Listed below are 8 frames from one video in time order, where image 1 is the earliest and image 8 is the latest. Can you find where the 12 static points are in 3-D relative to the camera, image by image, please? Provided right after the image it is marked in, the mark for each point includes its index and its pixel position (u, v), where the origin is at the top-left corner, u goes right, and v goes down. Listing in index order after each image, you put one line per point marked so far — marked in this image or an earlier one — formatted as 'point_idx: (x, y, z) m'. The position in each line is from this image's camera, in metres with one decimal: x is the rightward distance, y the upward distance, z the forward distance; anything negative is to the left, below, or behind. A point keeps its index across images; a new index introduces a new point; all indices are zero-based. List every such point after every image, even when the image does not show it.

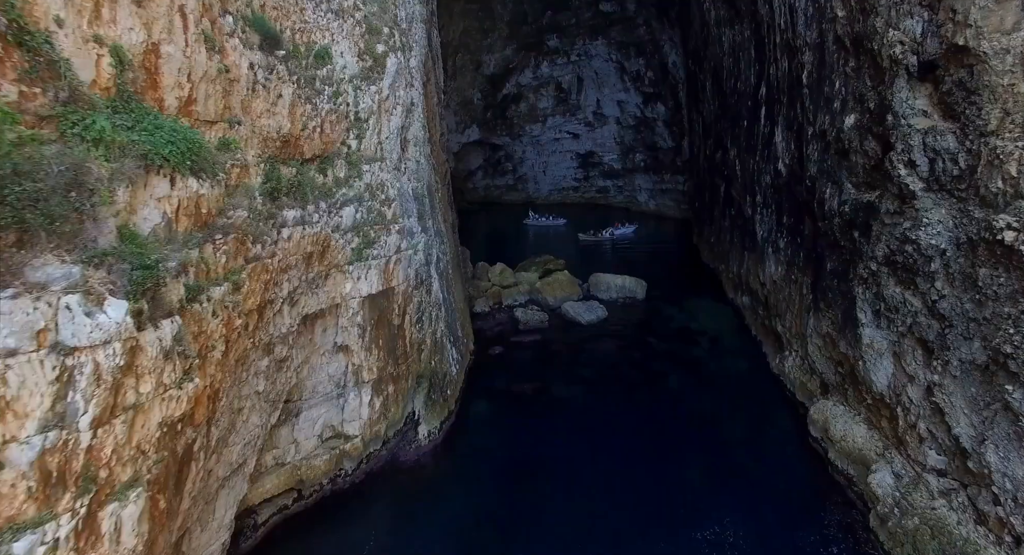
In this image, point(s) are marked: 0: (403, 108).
0: (-1.8, +2.9, +9.4) m
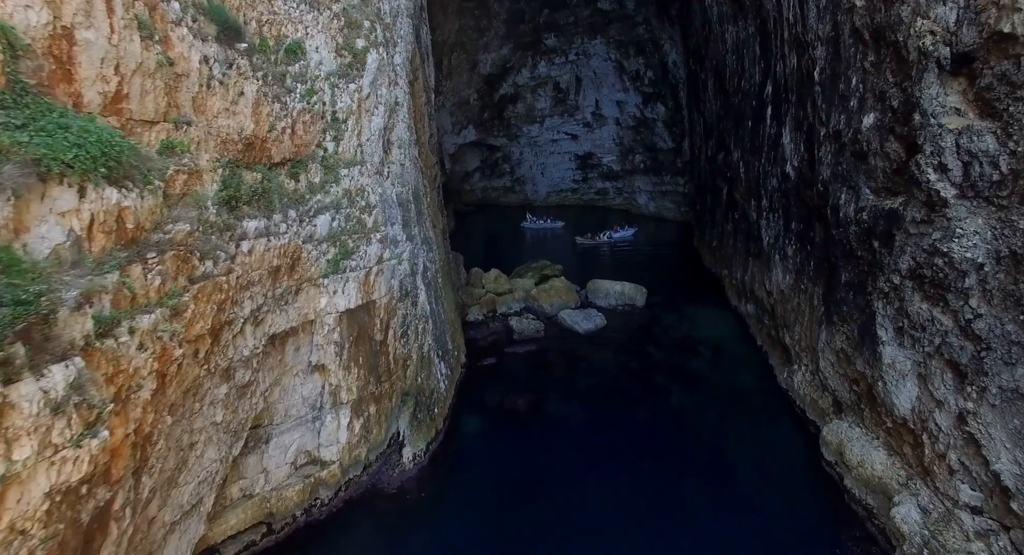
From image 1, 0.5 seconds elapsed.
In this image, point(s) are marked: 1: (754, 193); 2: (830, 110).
0: (-2.0, +2.7, +8.8) m
1: (+6.0, +2.1, +13.7) m
2: (+4.6, +2.4, +8.0) m
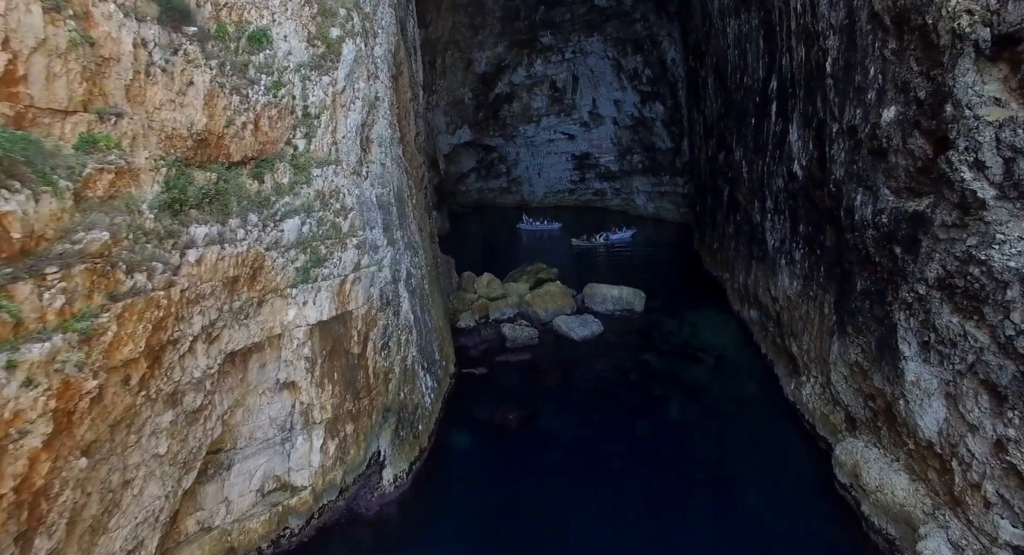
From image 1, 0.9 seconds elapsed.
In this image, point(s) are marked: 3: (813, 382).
0: (-2.2, +2.6, +8.1) m
1: (+5.8, +2.0, +13.1) m
2: (+4.5, +2.3, +7.4) m
3: (+5.2, -1.8, +9.6) m
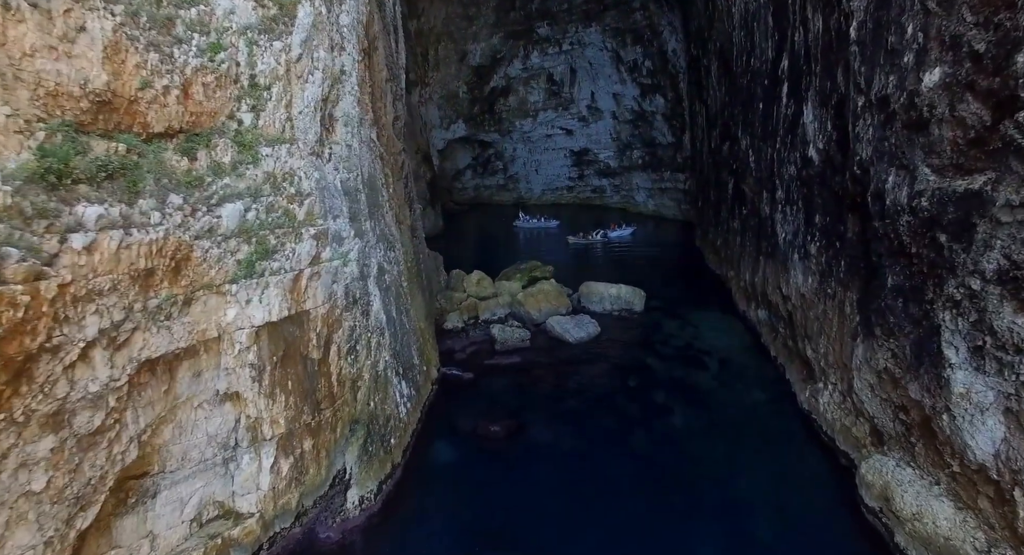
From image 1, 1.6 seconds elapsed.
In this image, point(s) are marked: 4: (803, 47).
0: (-2.4, +2.6, +7.2) m
1: (+5.6, +2.0, +12.2) m
2: (+4.2, +2.4, +6.4) m
3: (+5.0, -1.7, +8.6) m
4: (+5.0, +4.0, +9.5) m
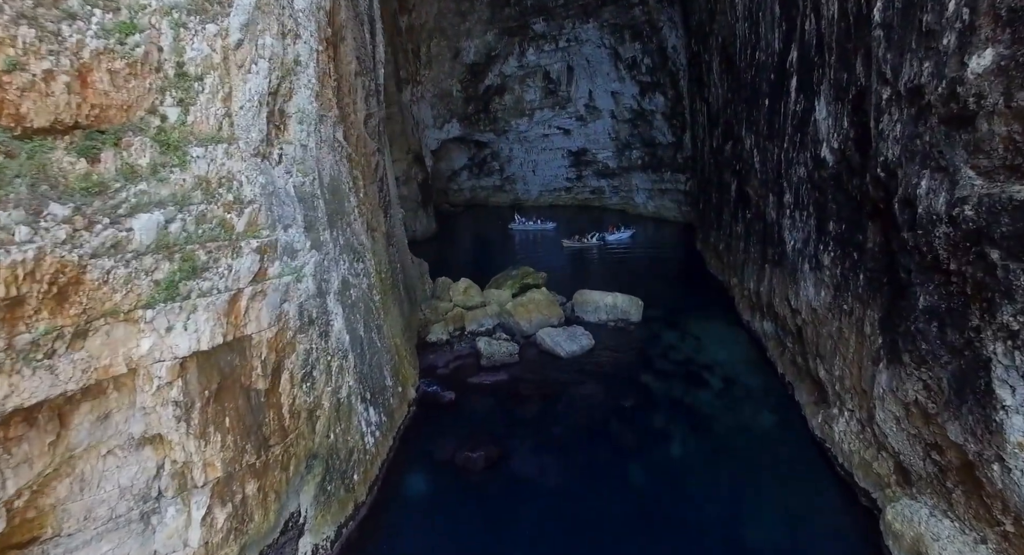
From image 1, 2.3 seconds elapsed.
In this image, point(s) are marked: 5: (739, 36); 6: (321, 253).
0: (-2.7, +2.4, +6.3) m
1: (+5.3, +1.8, +11.3) m
2: (+3.9, +2.2, +5.5) m
3: (+4.7, -1.9, +7.7) m
4: (+4.7, +3.8, +8.6) m
5: (+5.6, +5.9, +13.7) m
6: (-2.4, +0.3, +7.0) m
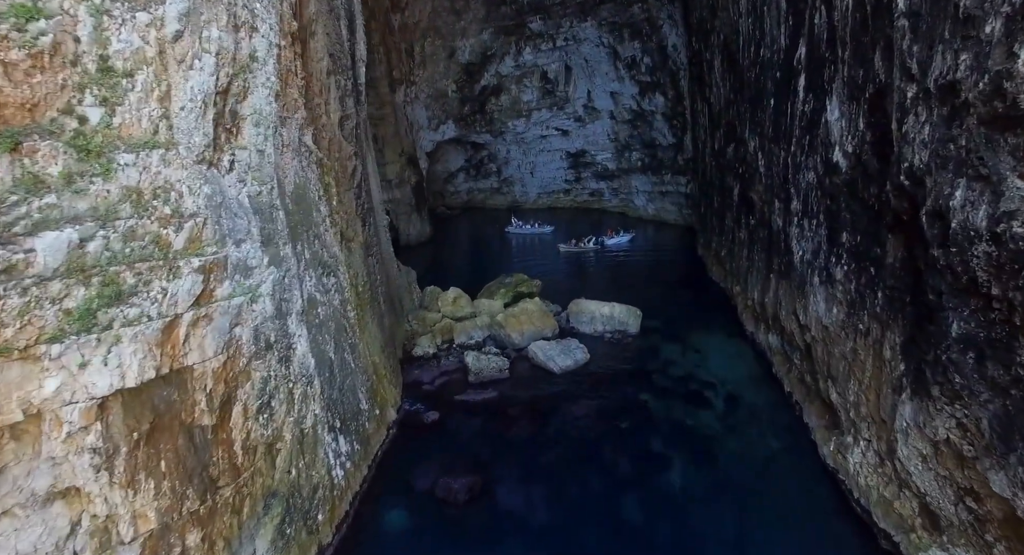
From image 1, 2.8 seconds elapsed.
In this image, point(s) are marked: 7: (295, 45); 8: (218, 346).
0: (-2.9, +2.2, +5.6) m
1: (+5.1, +1.6, +10.6) m
2: (+3.7, +2.0, +4.8) m
3: (+4.5, -2.1, +7.0) m
4: (+4.5, +3.5, +7.9) m
5: (+5.4, +5.7, +13.0) m
6: (-2.6, +0.1, +6.3) m
7: (-2.8, +3.0, +7.3) m
8: (-2.8, -0.7, +5.3) m
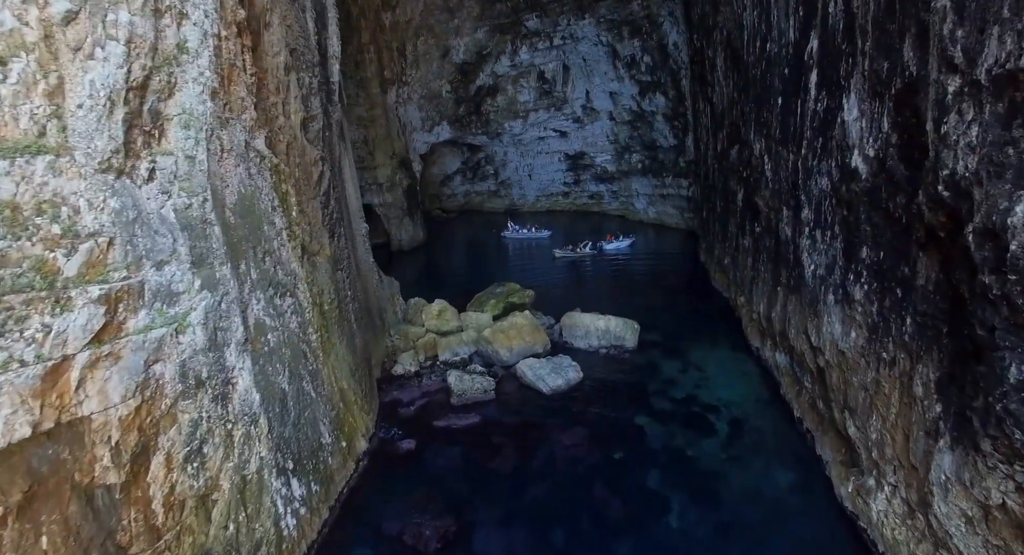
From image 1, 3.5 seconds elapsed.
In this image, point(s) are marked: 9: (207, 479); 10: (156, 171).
0: (-3.2, +2.0, +4.8) m
1: (+4.8, +1.4, +9.7) m
2: (+3.4, +1.7, +4.0) m
3: (+4.2, -2.4, +6.1) m
4: (+4.2, +3.3, +7.1) m
5: (+5.1, +5.5, +12.1) m
6: (-2.9, -0.2, +5.5) m
7: (-3.1, +2.8, +6.4) m
8: (-3.1, -0.9, +4.5) m
9: (-2.9, -1.9, +5.3) m
10: (-3.2, +1.0, +4.9) m
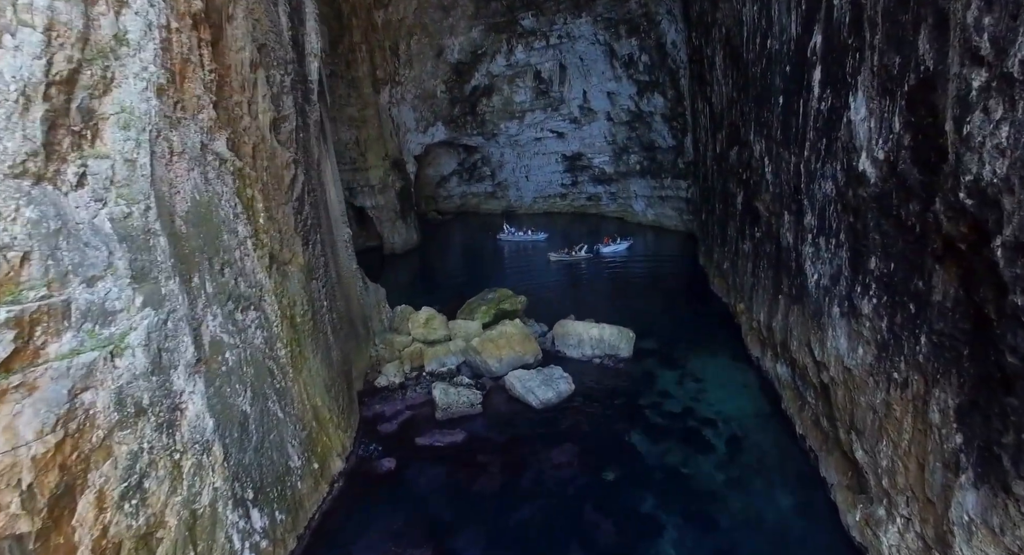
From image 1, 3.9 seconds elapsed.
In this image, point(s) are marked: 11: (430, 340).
0: (-3.4, +1.8, +4.3) m
1: (+4.6, +1.2, +9.2) m
2: (+3.2, +1.6, +3.5) m
3: (+4.0, -2.5, +5.6) m
4: (+4.0, +3.2, +6.6) m
5: (+4.9, +5.3, +11.6) m
6: (-3.1, -0.3, +5.0) m
7: (-3.3, +2.6, +5.9) m
8: (-3.3, -1.0, +4.0) m
9: (-3.1, -2.0, +4.8) m
10: (-3.4, +0.8, +4.4) m
11: (-1.8, -1.3, +12.1) m
